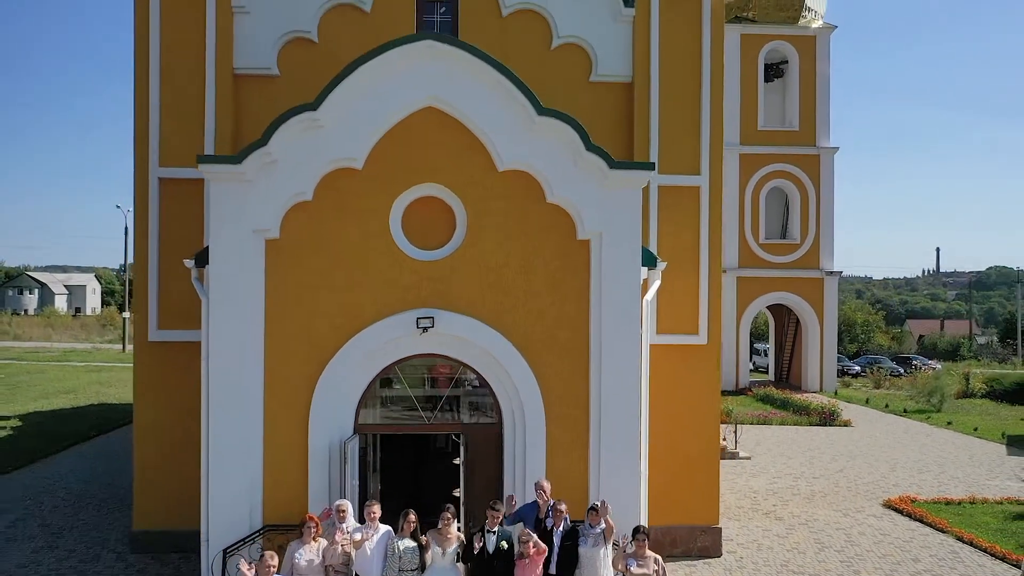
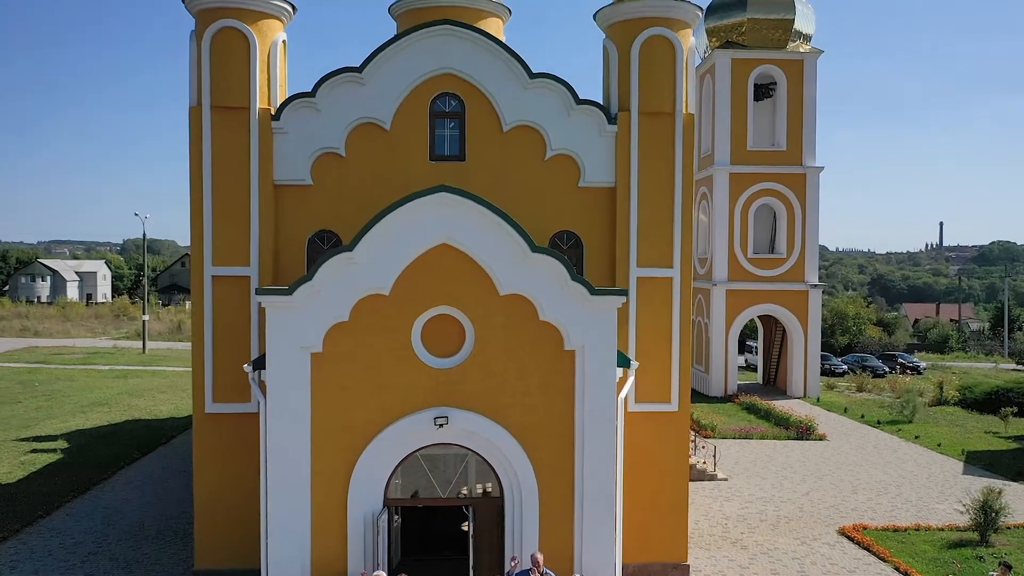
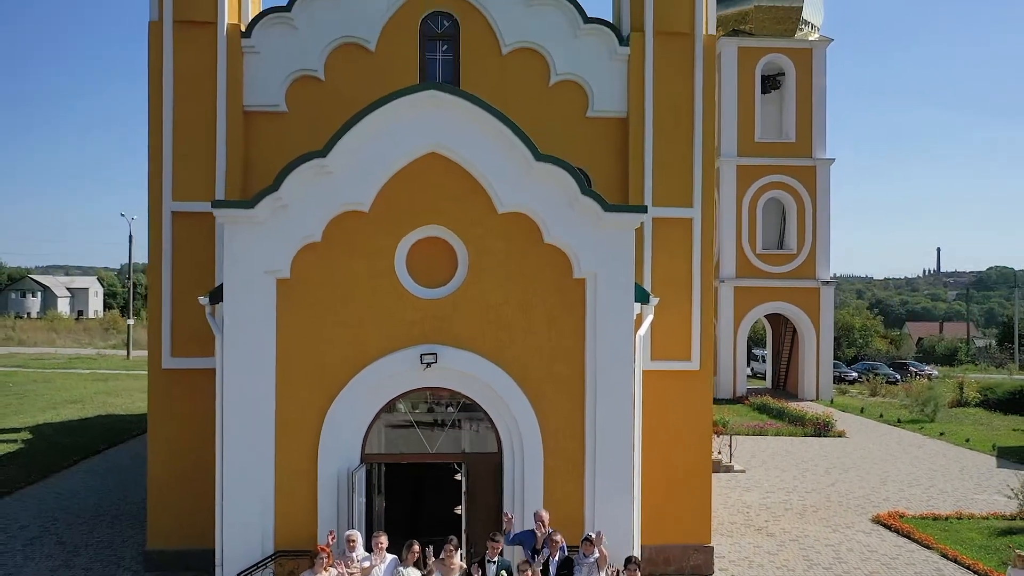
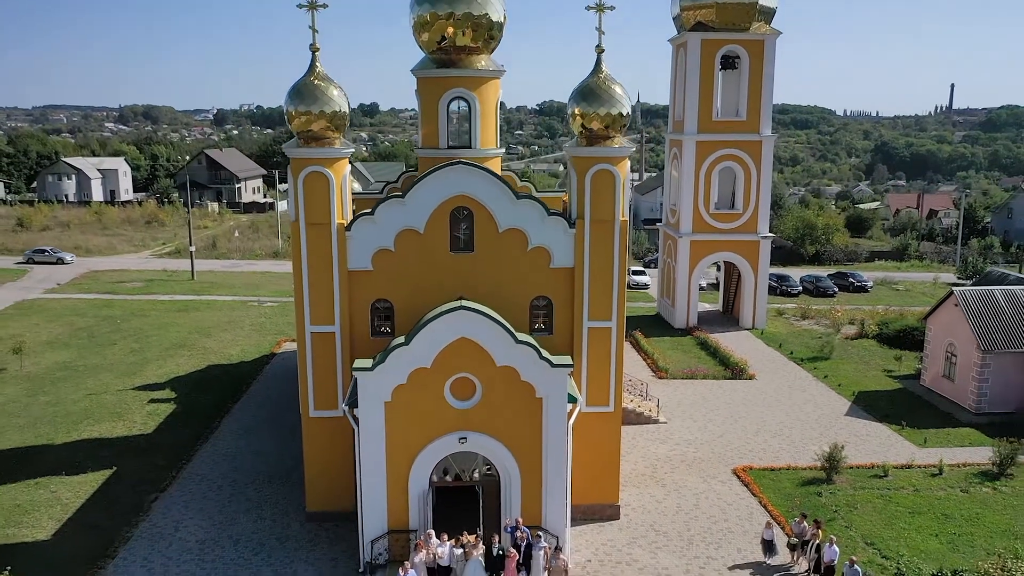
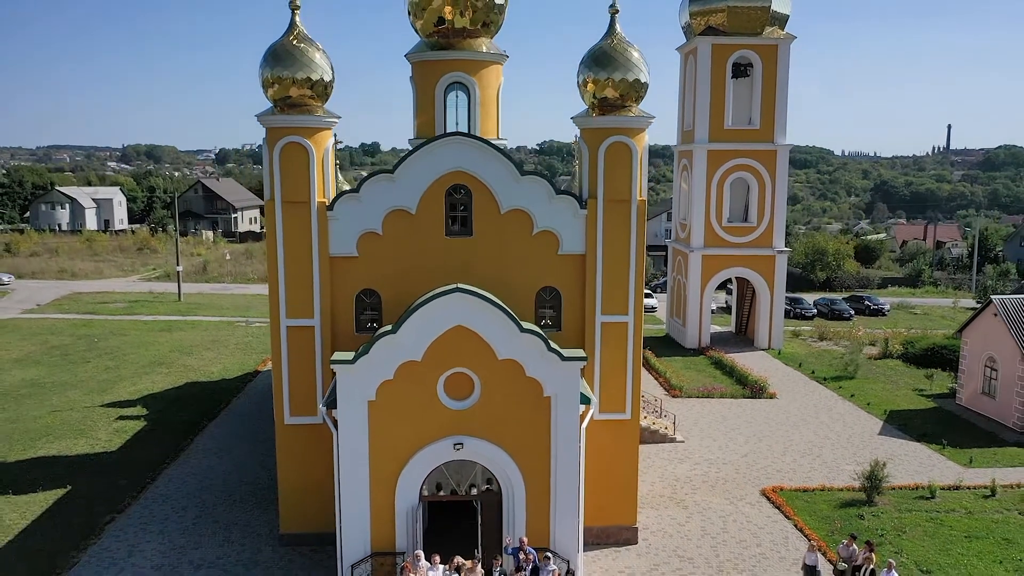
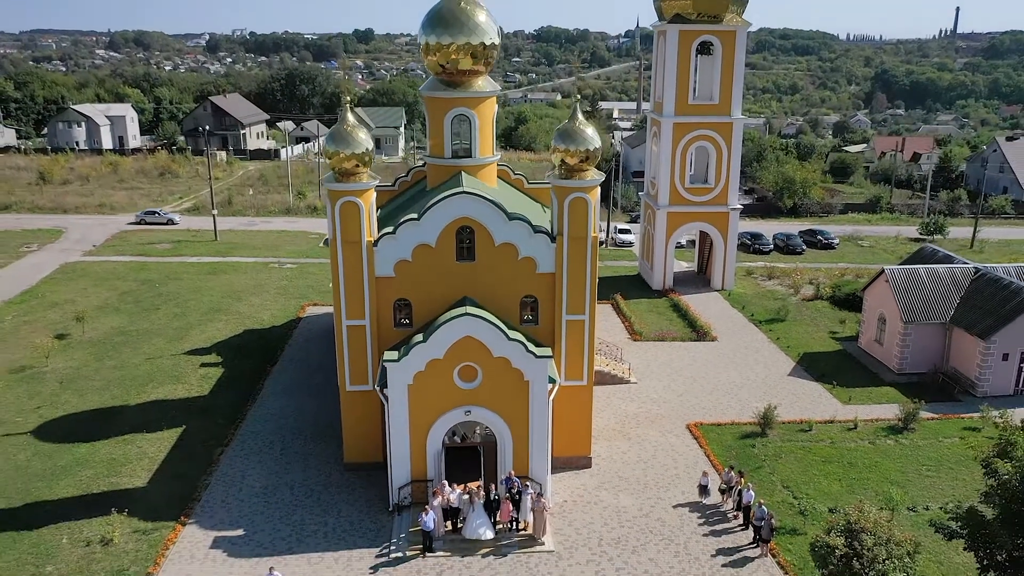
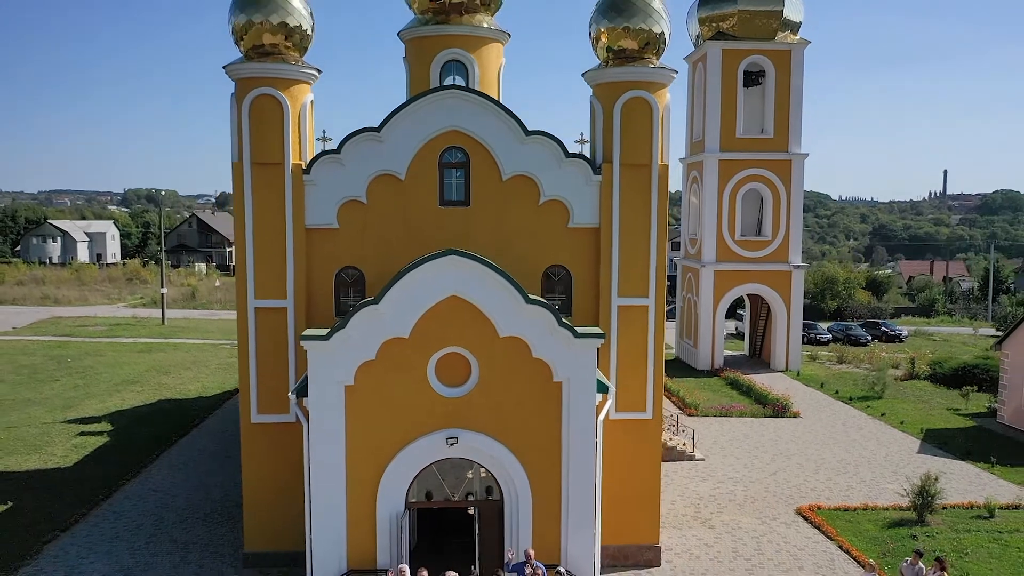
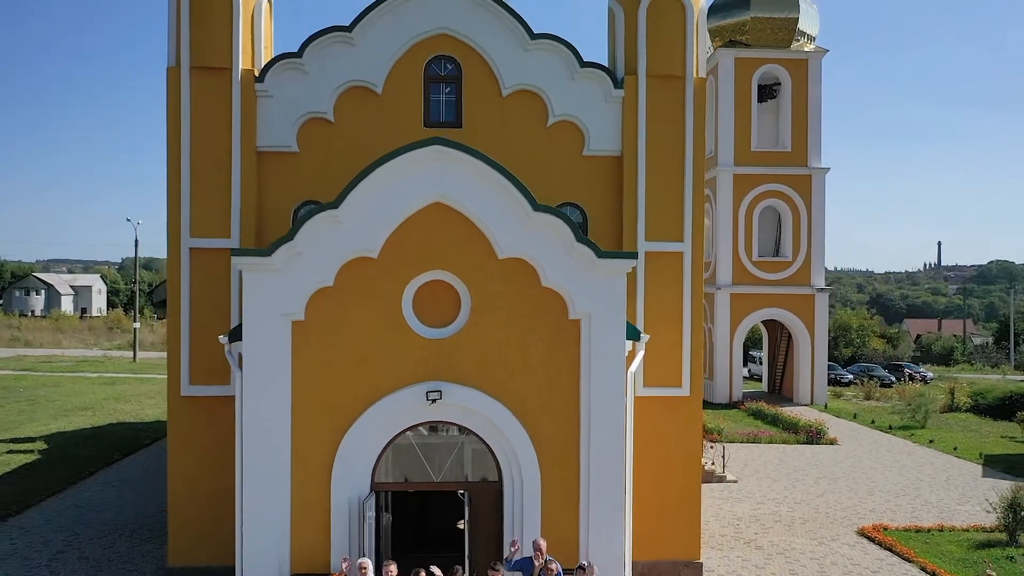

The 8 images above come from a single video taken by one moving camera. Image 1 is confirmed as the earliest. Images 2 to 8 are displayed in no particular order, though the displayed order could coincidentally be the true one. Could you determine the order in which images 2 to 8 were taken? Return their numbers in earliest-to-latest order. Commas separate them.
3, 8, 2, 7, 5, 4, 6
